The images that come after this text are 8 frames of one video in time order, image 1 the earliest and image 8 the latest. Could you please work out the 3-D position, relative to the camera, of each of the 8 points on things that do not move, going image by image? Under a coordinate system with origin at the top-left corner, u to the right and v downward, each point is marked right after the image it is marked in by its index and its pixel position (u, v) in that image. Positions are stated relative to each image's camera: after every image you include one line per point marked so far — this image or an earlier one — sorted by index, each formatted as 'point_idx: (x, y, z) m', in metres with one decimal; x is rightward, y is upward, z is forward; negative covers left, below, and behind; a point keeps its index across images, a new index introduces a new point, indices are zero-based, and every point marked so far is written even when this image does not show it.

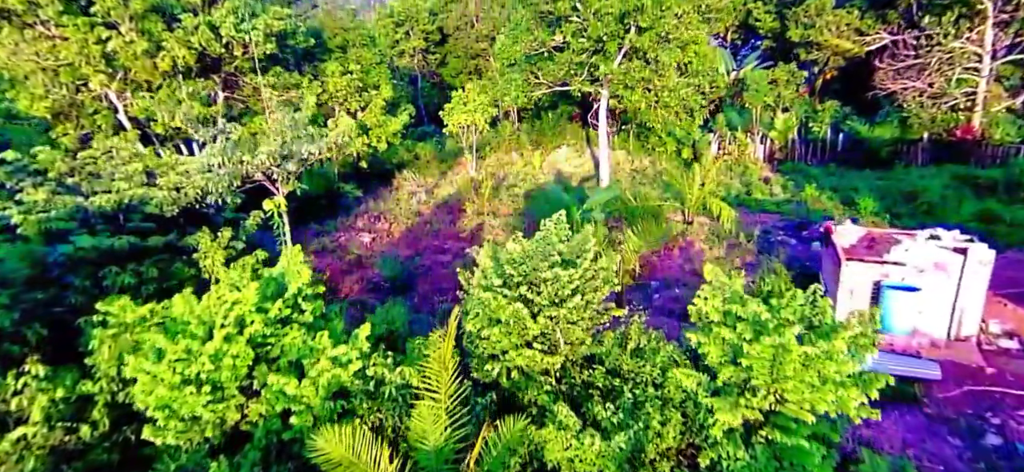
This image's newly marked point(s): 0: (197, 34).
0: (-7.4, +4.6, +14.5) m
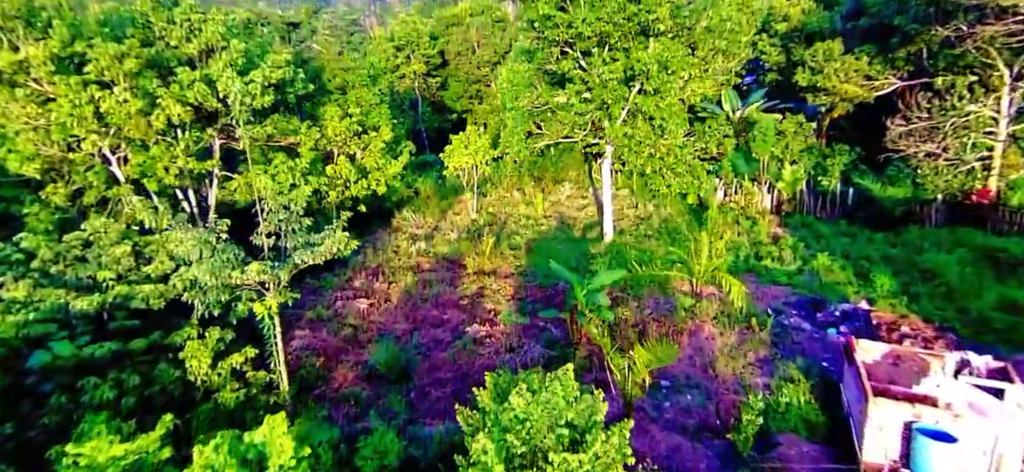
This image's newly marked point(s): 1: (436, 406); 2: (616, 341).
0: (-7.3, +3.3, +14.2) m
1: (-1.0, -2.3, +8.3) m
2: (+1.5, -1.6, +9.1) m
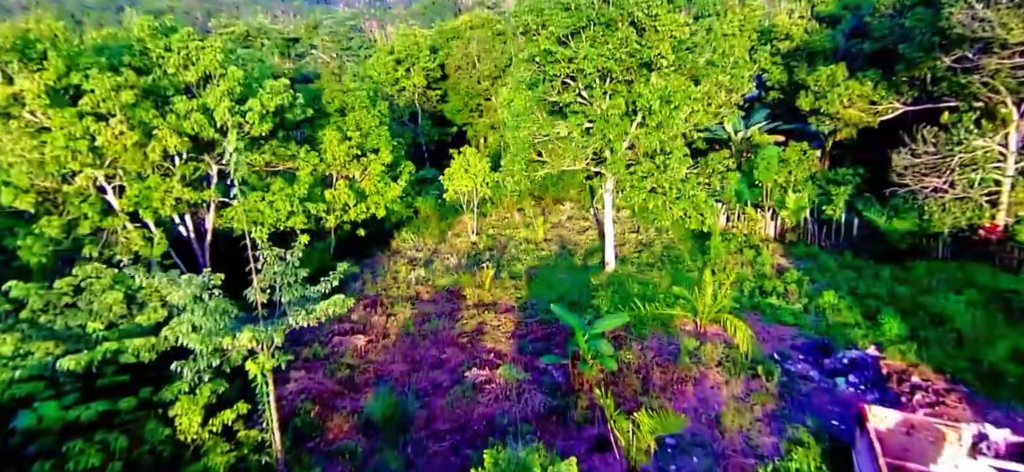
0: (-7.3, +2.6, +14.0) m
1: (-1.0, -3.0, +8.1) m
2: (+1.5, -2.3, +8.9) m
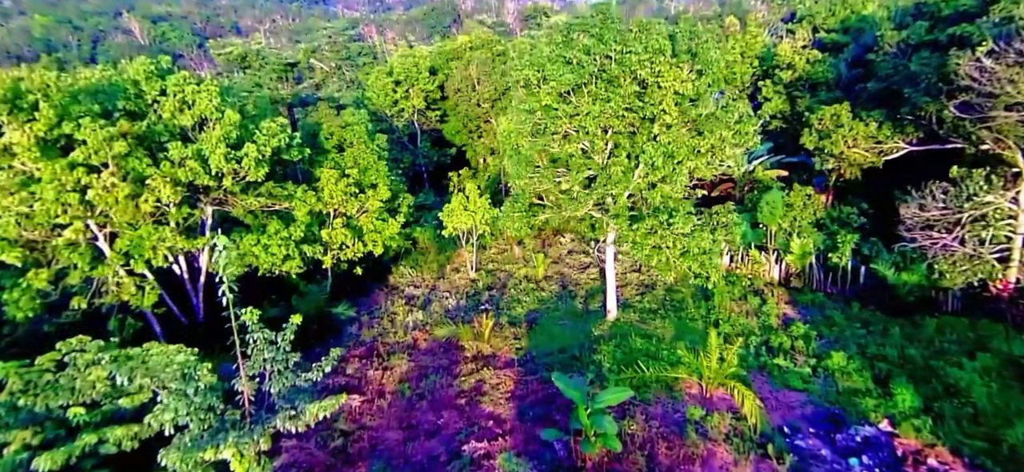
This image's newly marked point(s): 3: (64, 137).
0: (-7.3, +1.5, +13.7) m
1: (-1.0, -4.0, +7.8) m
2: (+1.5, -3.3, +8.5) m
3: (-9.3, +2.0, +12.9) m
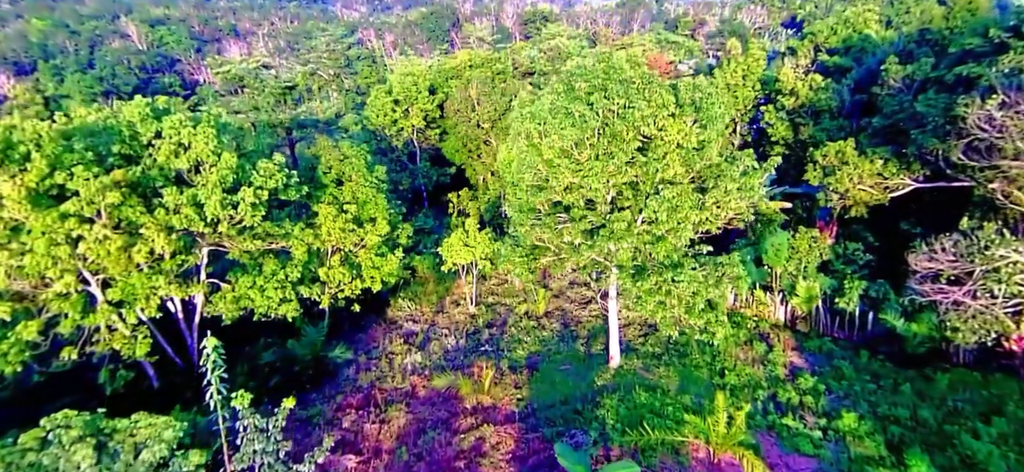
0: (-7.3, +0.4, +13.4) m
1: (-1.0, -5.0, +7.4) m
2: (+1.6, -4.3, +8.2) m
3: (-9.3, +1.0, +12.6) m
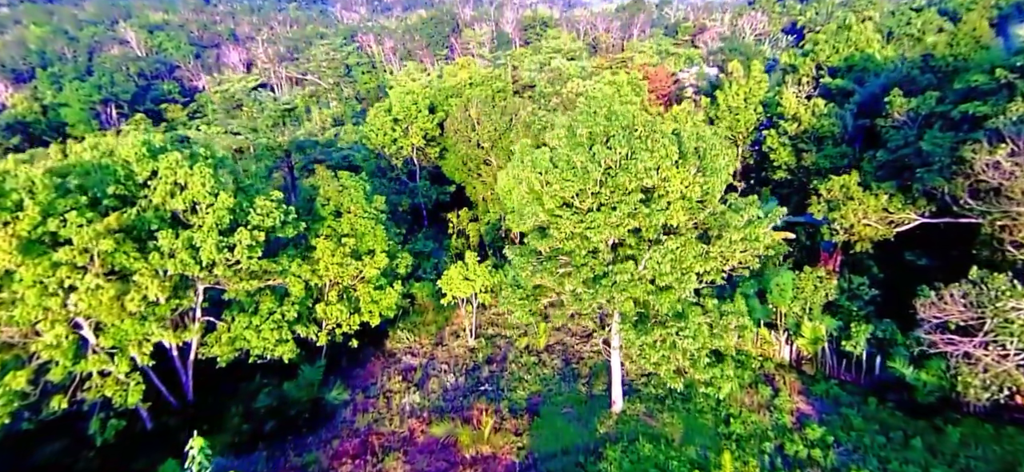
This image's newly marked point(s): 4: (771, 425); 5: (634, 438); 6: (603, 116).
0: (-7.3, -0.5, +13.2) m
1: (-1.0, -5.9, +7.1) m
2: (+1.6, -5.2, +7.9) m
3: (-9.3, +0.1, +12.4) m
4: (+5.4, -4.0, +12.9) m
5: (+2.5, -4.2, +12.9) m
6: (+1.7, +2.3, +11.8) m
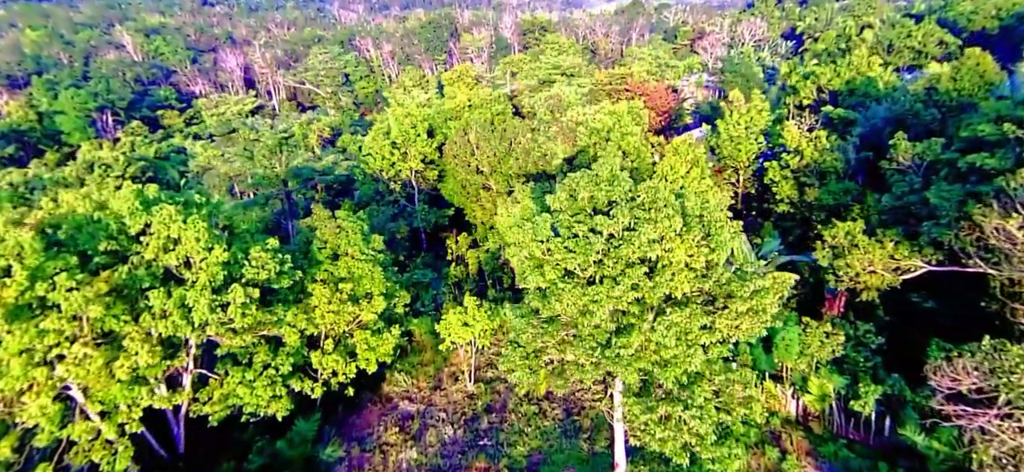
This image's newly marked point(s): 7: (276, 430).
0: (-7.3, -1.8, +12.8) m
1: (-1.0, -7.1, +6.7) m
2: (+1.6, -6.5, +7.5) m
3: (-9.3, -1.2, +12.0) m
4: (+5.4, -5.3, +12.6) m
5: (+2.5, -5.5, +12.5) m
6: (+1.7, +1.0, +11.5) m
7: (-6.2, -5.0, +16.4) m
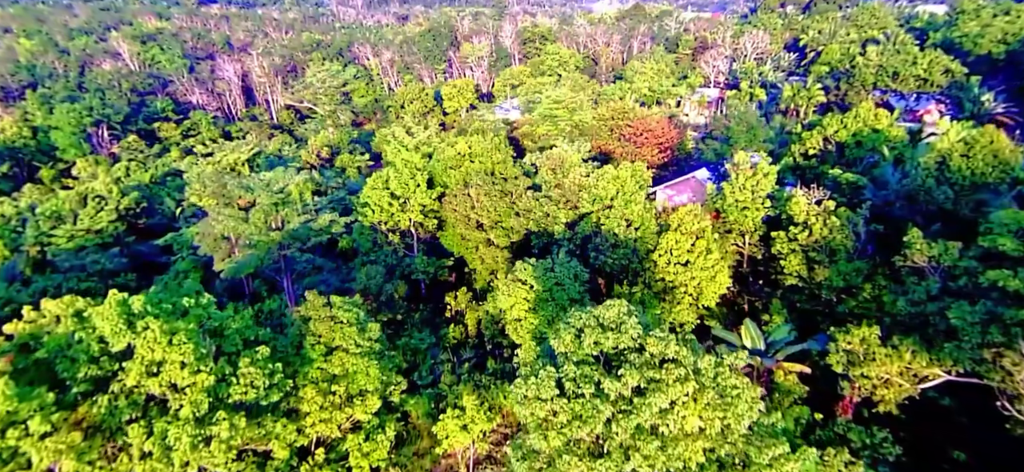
0: (-7.2, -4.5, +12.1) m
1: (-1.0, -9.7, +5.9) m
2: (+1.6, -9.1, +6.7) m
3: (-9.2, -3.9, +11.3) m
4: (+5.4, -8.1, +11.8) m
5: (+2.5, -8.3, +11.7) m
6: (+1.8, -1.7, +10.8) m
7: (-6.2, -7.8, +15.6) m
